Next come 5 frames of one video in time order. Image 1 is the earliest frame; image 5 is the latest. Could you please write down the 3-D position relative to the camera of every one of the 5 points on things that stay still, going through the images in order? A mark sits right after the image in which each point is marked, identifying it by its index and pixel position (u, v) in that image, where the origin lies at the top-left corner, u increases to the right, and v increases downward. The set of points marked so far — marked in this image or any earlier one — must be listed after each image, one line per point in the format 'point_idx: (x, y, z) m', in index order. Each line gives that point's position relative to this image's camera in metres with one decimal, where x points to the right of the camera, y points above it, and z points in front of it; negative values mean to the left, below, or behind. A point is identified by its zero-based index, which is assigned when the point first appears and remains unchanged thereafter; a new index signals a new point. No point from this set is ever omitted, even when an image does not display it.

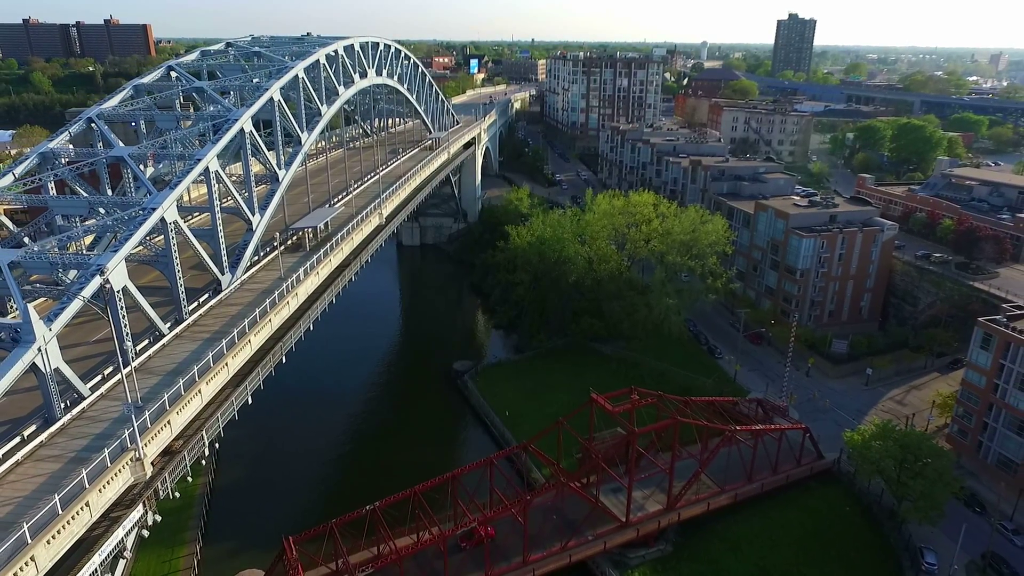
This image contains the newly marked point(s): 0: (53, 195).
0: (-13.7, +2.9, +19.1) m
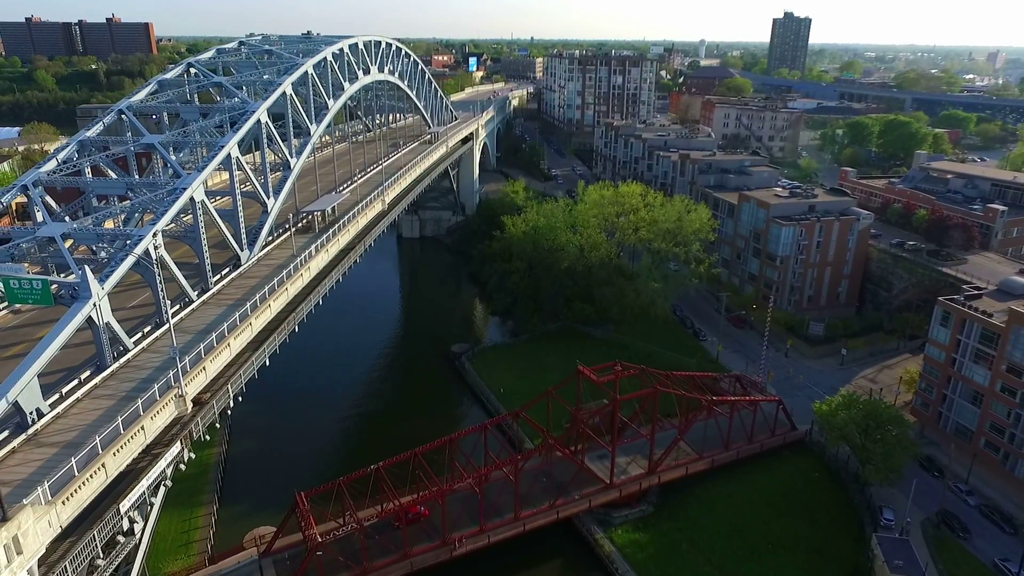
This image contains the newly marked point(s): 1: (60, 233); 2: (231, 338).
0: (-14.0, +3.7, +21.3) m
1: (-12.4, +1.6, +17.6) m
2: (-8.1, -1.4, +18.2) m
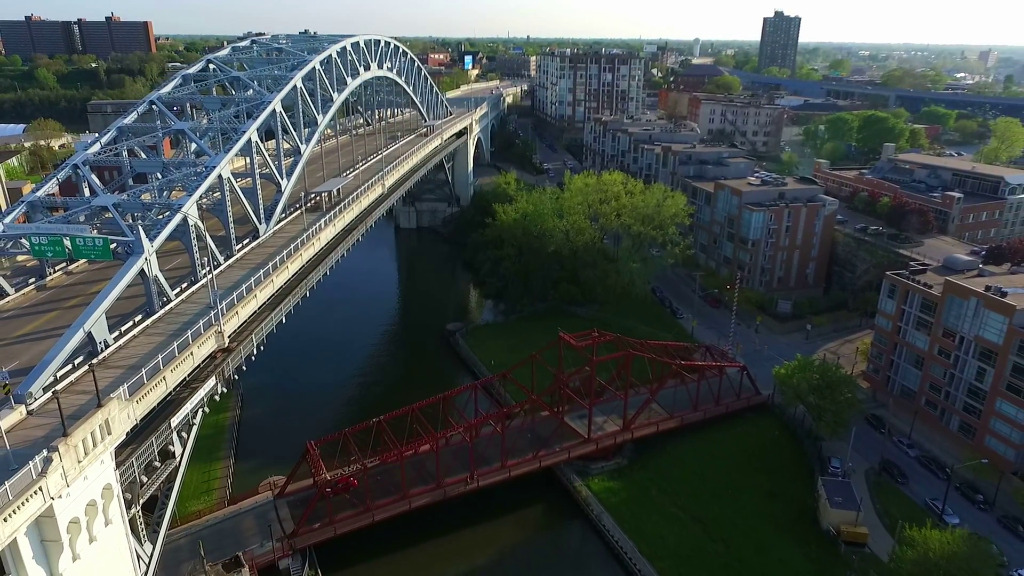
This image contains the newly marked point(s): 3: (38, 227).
0: (-14.6, +5.0, +24.4) m
1: (-13.0, +2.8, +20.7) m
2: (-8.7, -0.2, +21.4) m
3: (-14.2, +1.9, +19.1) m
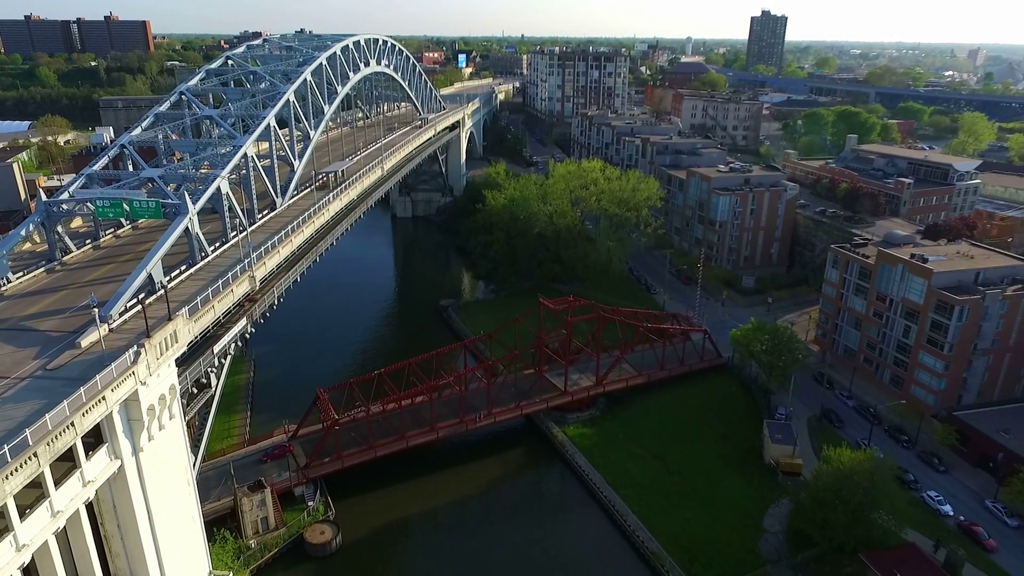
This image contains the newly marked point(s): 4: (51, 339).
0: (-15.4, +6.6, +28.4) m
1: (-13.7, +4.4, +24.7) m
2: (-9.4, +1.5, +25.4) m
3: (-14.9, +3.5, +23.1) m
4: (-13.1, -1.4, +18.2) m
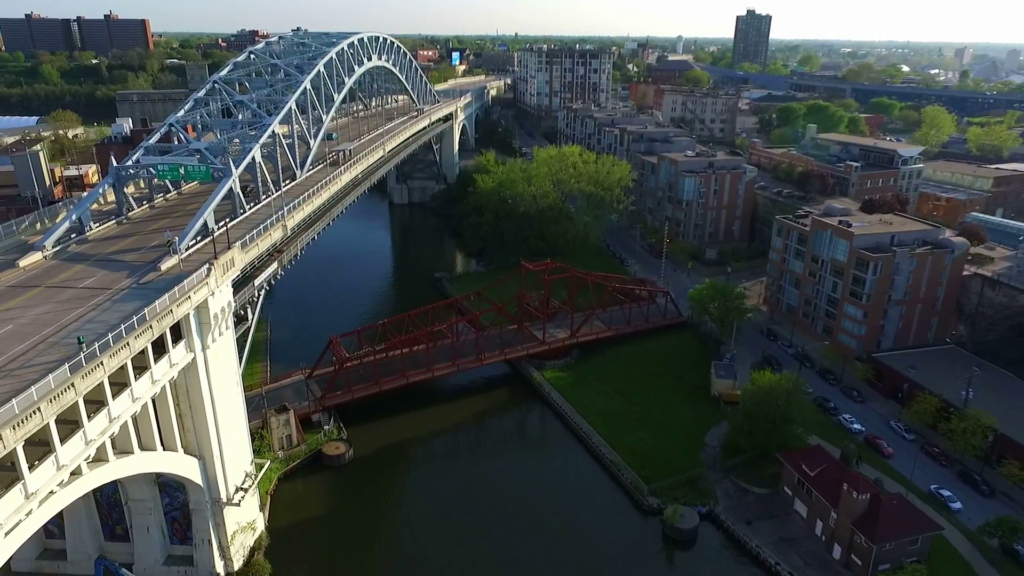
0: (-16.3, +8.9, +33.8) m
1: (-14.6, +6.7, +30.1) m
2: (-10.3, +3.7, +30.9) m
3: (-15.8, +5.7, +28.5) m
4: (-14.0, +0.8, +23.6) m
